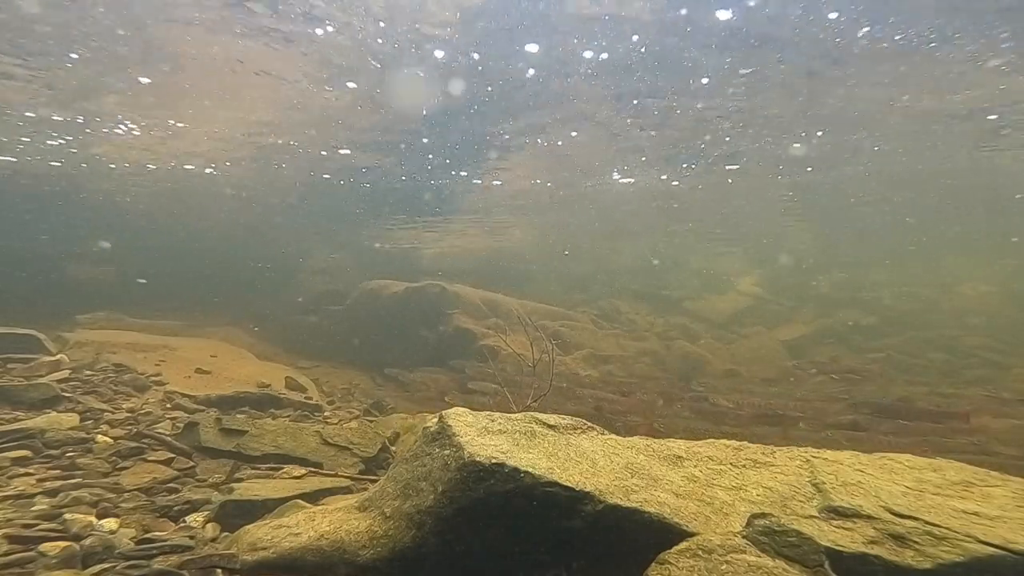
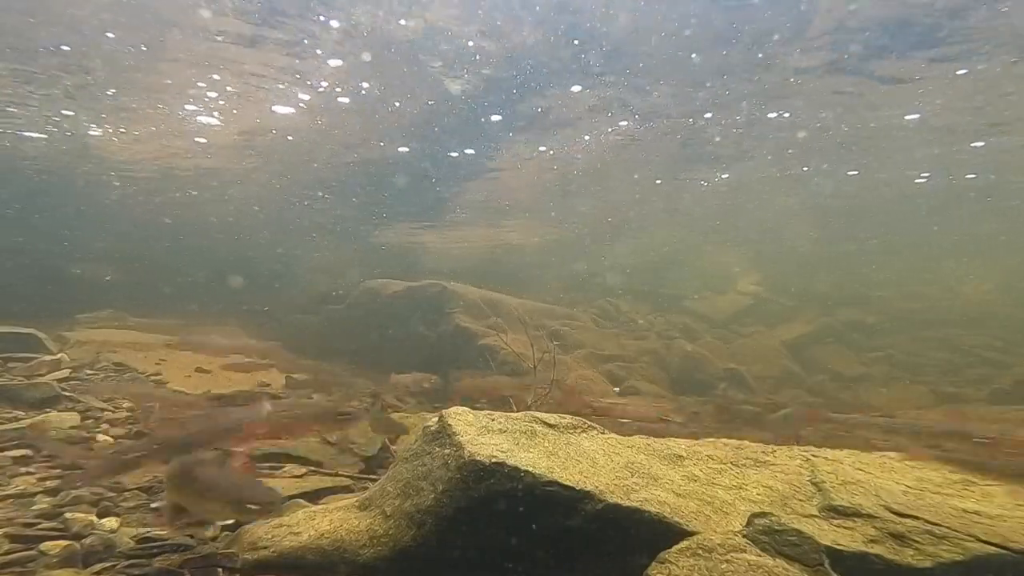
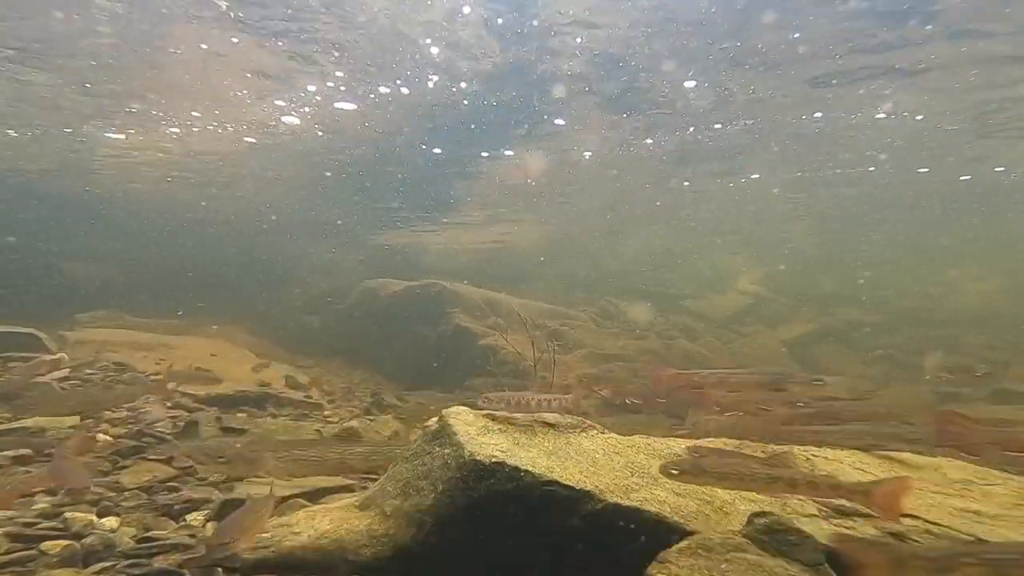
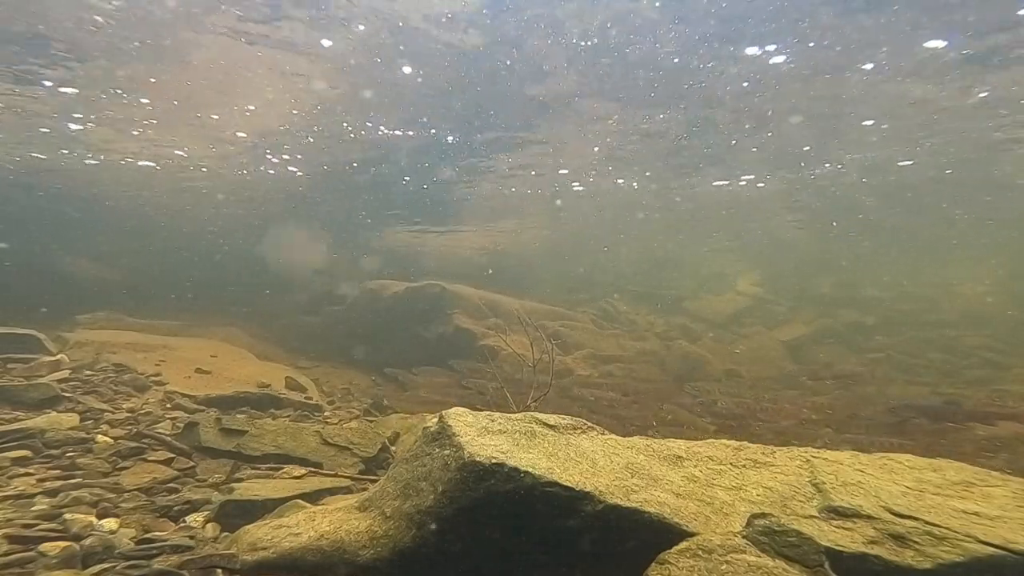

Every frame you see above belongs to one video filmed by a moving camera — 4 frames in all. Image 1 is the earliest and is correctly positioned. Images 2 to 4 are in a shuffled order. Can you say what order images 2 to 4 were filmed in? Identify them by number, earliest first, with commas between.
4, 2, 3
